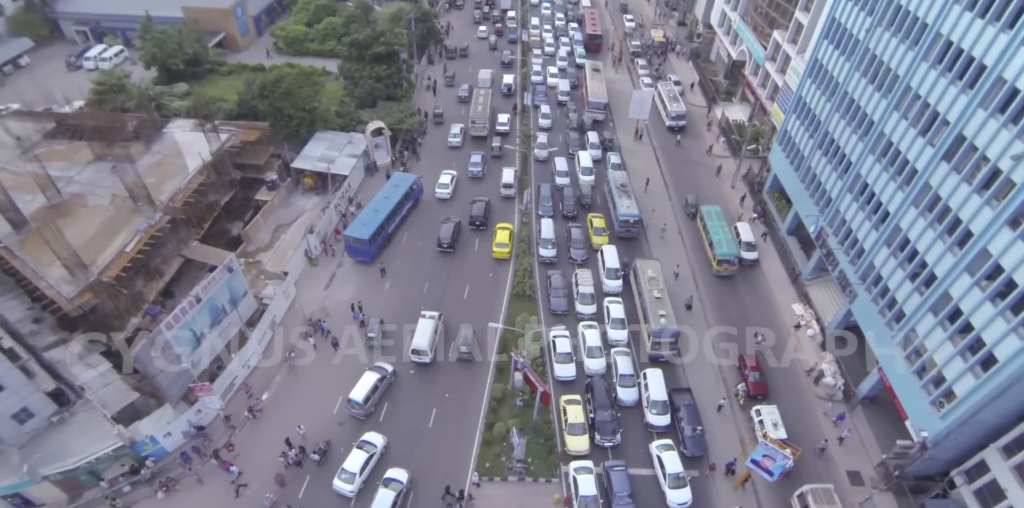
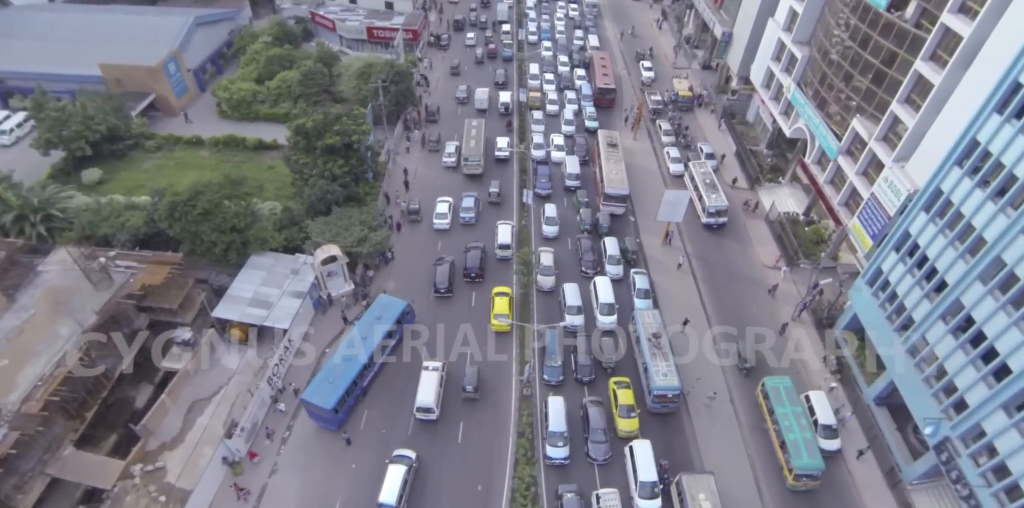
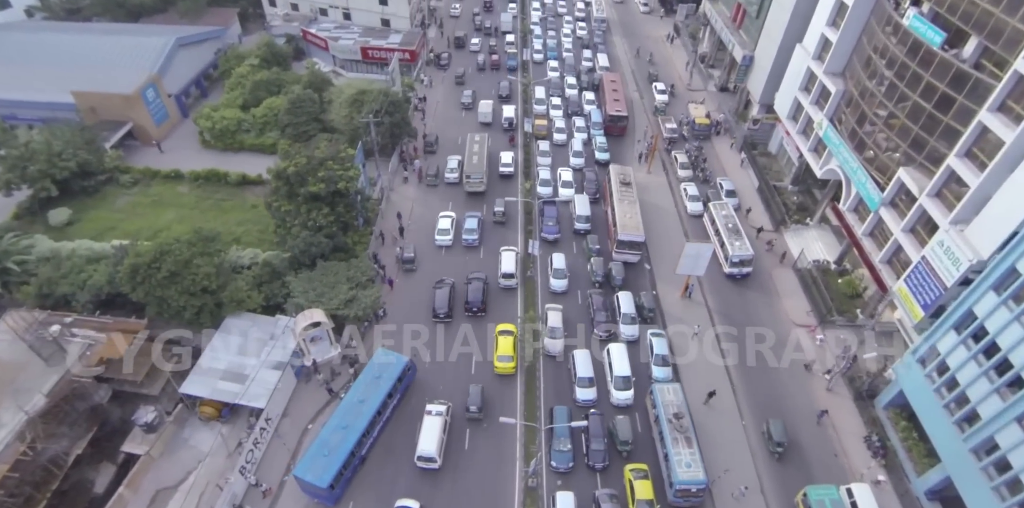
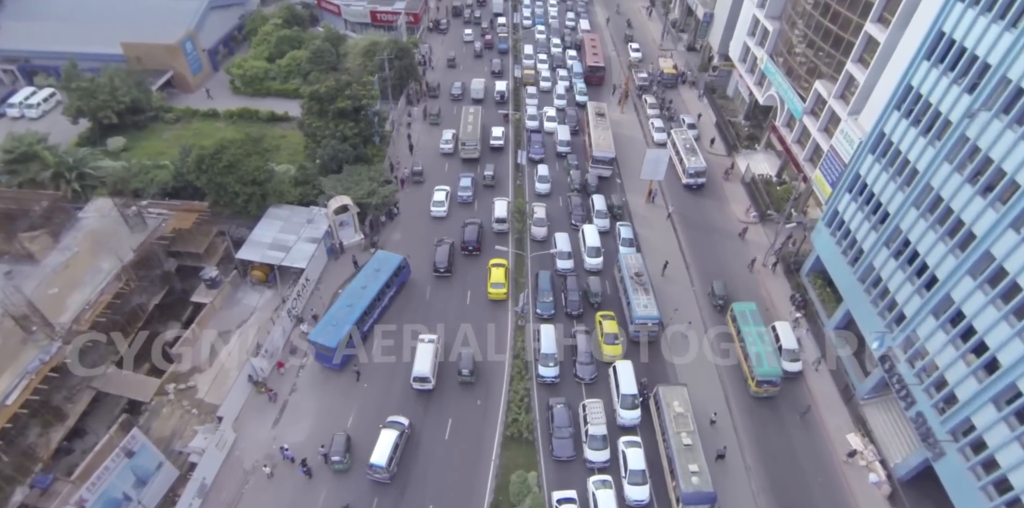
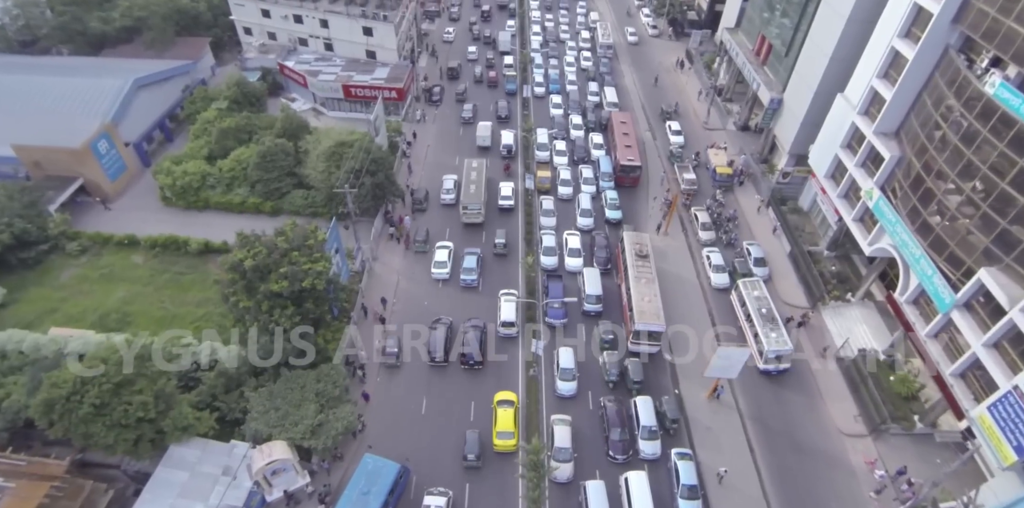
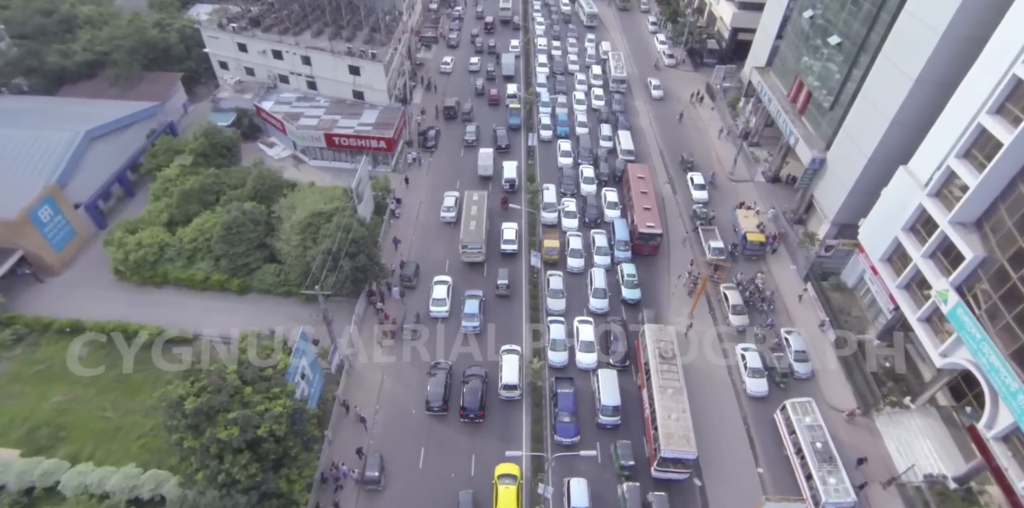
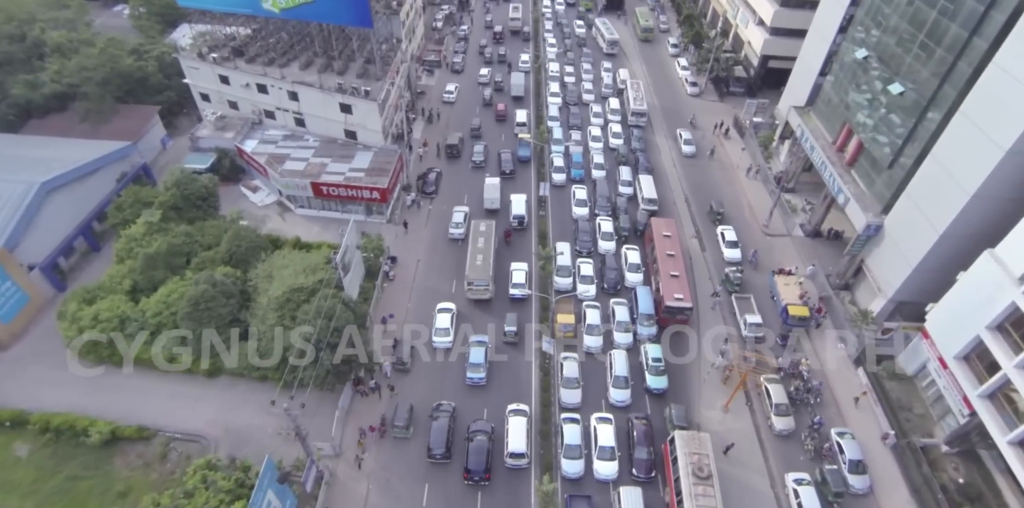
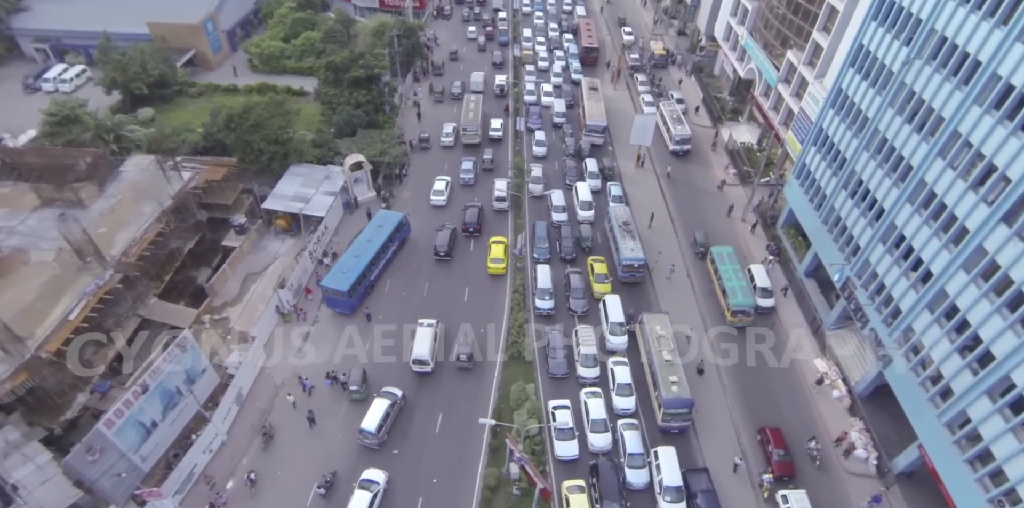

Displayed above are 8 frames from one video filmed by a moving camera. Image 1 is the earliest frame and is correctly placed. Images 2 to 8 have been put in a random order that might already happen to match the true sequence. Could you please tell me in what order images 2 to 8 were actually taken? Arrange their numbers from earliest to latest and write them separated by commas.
8, 4, 2, 3, 5, 6, 7
